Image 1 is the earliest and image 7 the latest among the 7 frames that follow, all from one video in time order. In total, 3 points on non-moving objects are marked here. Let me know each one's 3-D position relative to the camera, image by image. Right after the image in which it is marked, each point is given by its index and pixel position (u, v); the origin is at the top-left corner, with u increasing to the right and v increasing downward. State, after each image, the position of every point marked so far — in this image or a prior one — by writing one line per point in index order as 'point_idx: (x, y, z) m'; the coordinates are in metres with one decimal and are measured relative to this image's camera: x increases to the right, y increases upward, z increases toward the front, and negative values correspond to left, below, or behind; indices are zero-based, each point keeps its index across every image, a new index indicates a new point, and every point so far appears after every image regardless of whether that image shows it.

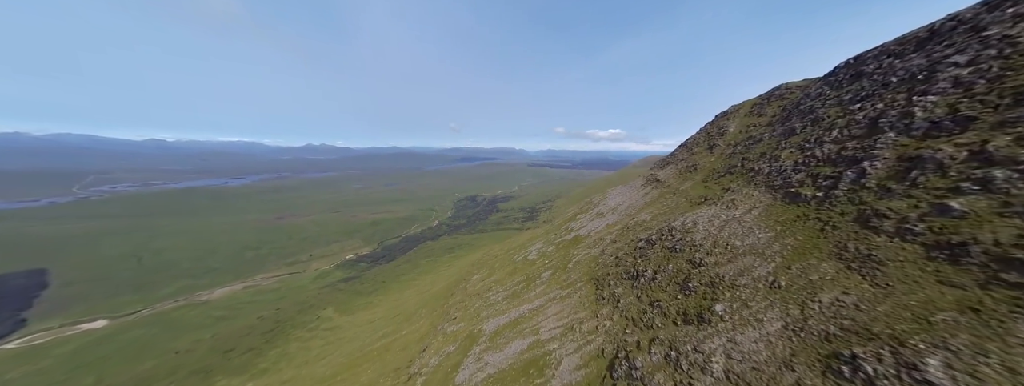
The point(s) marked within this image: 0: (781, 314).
0: (+18.9, -8.5, +17.3) m
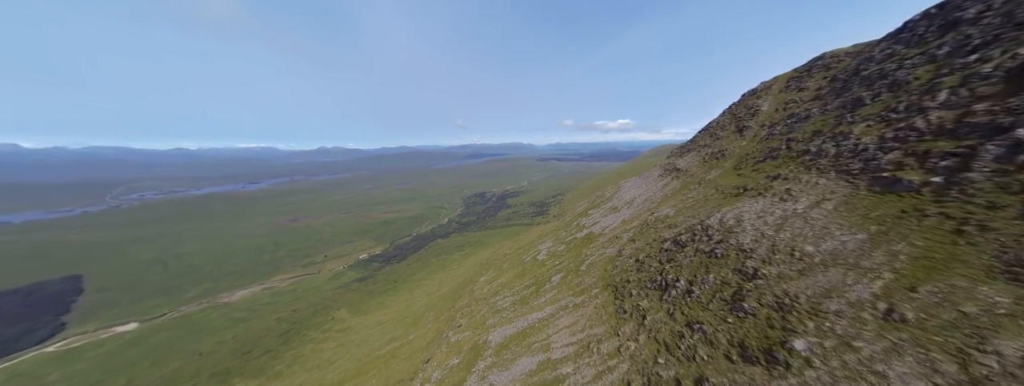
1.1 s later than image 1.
0: (+18.5, -7.9, +11.1) m
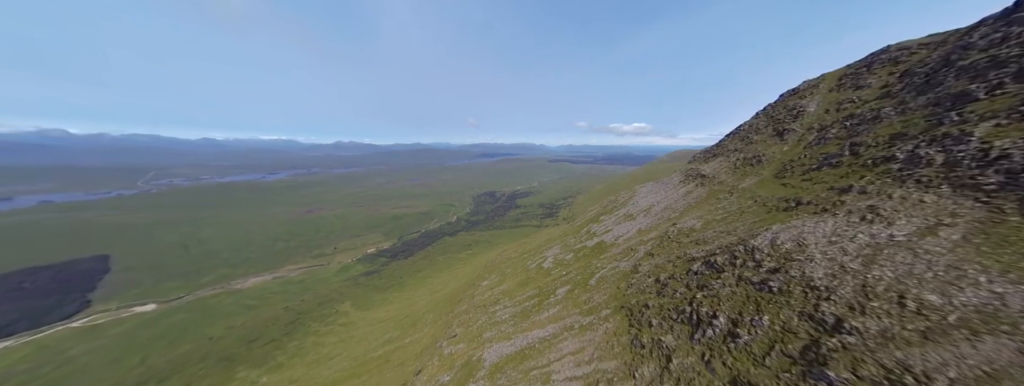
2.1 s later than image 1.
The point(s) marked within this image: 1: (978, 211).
0: (+17.2, -9.0, +5.1) m
1: (+30.1, -1.0, +15.9) m
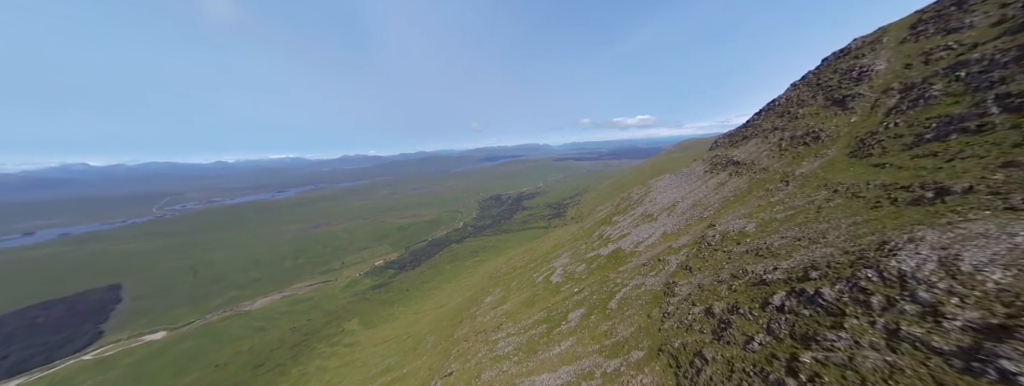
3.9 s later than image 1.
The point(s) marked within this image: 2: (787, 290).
0: (+15.4, -8.6, -5.2) m
1: (+28.0, +0.2, +5.4) m
2: (+22.5, -7.9, +19.9) m
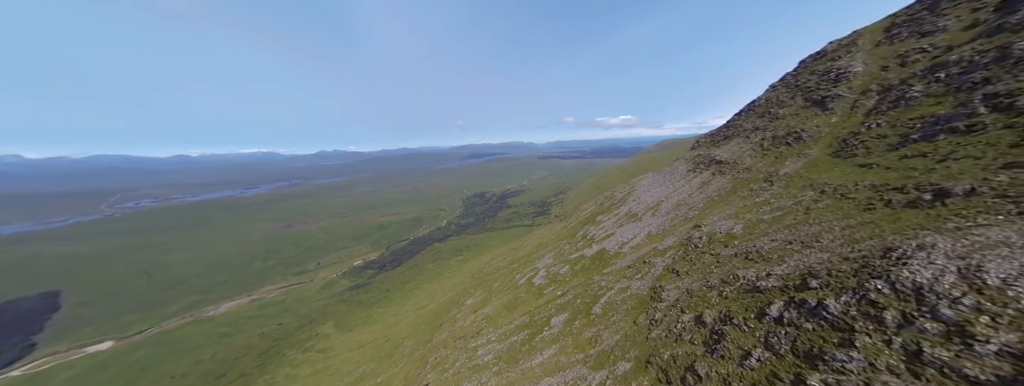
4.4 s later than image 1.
0: (+15.0, -8.9, -7.0) m
1: (+27.0, -0.1, +4.2) m
2: (+20.6, -8.0, +18.4) m
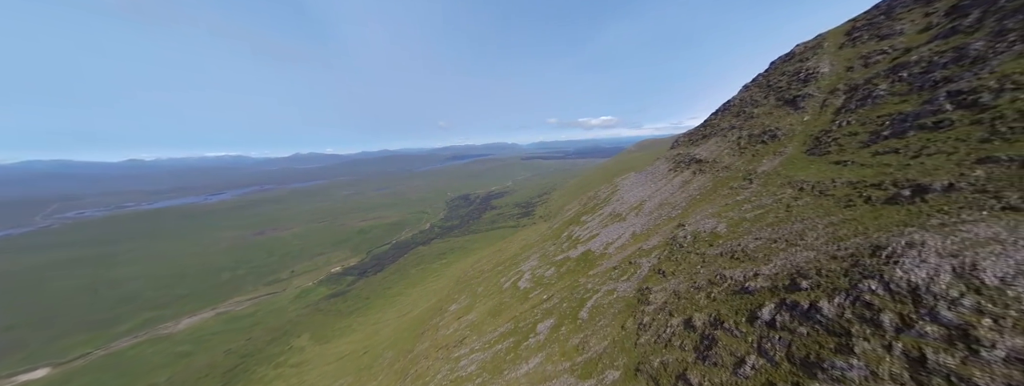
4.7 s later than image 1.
0: (+15.3, -8.8, -7.9) m
1: (+26.3, +0.2, +4.0) m
2: (+19.3, -7.9, +17.8) m
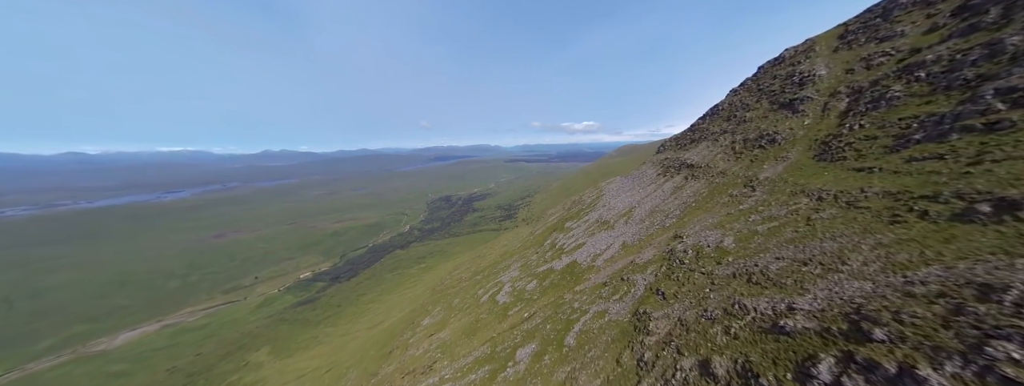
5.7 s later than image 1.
0: (+15.1, -9.2, -12.8) m
1: (+25.5, -0.5, -0.1) m
2: (+17.4, -8.6, +13.2) m
